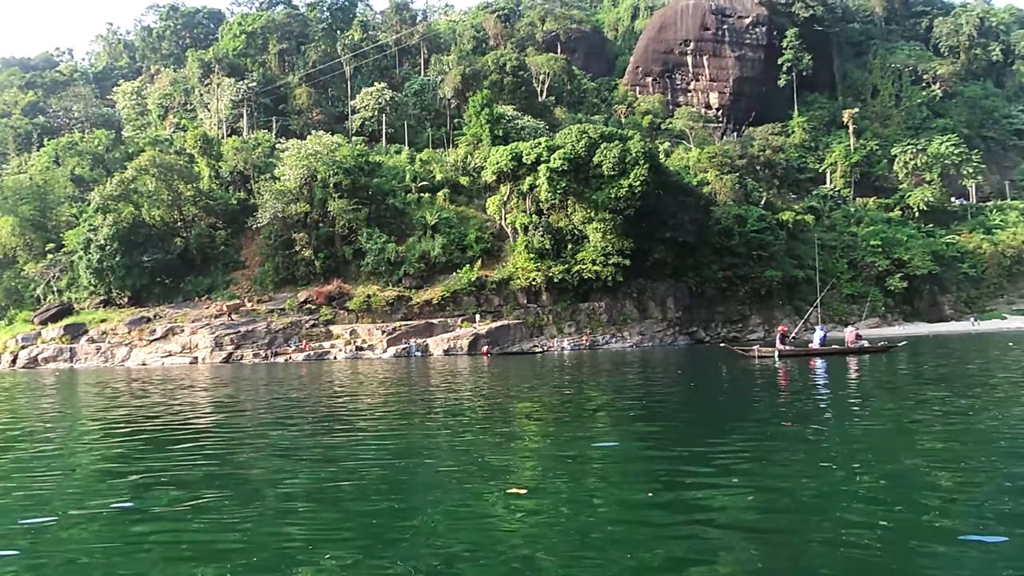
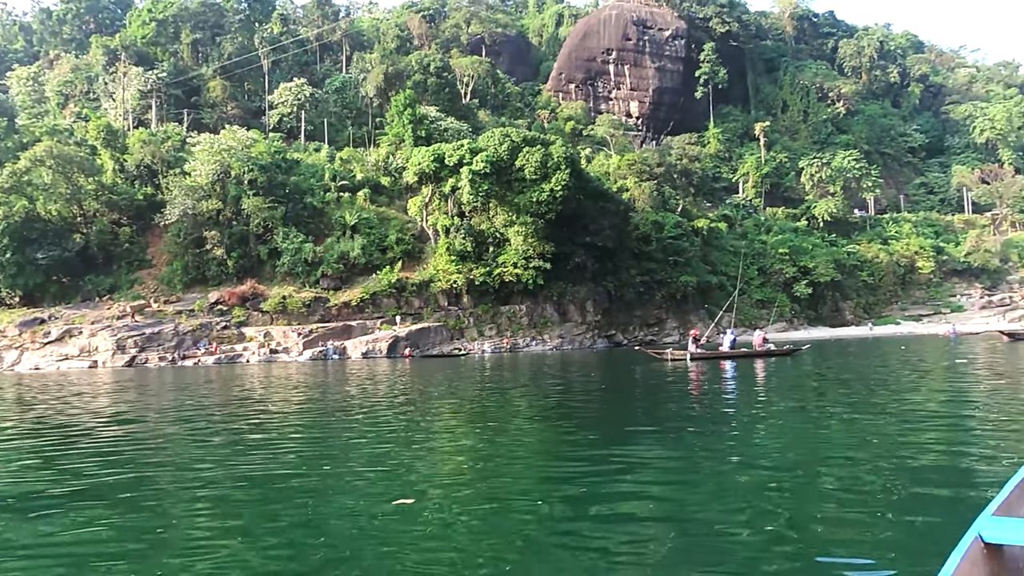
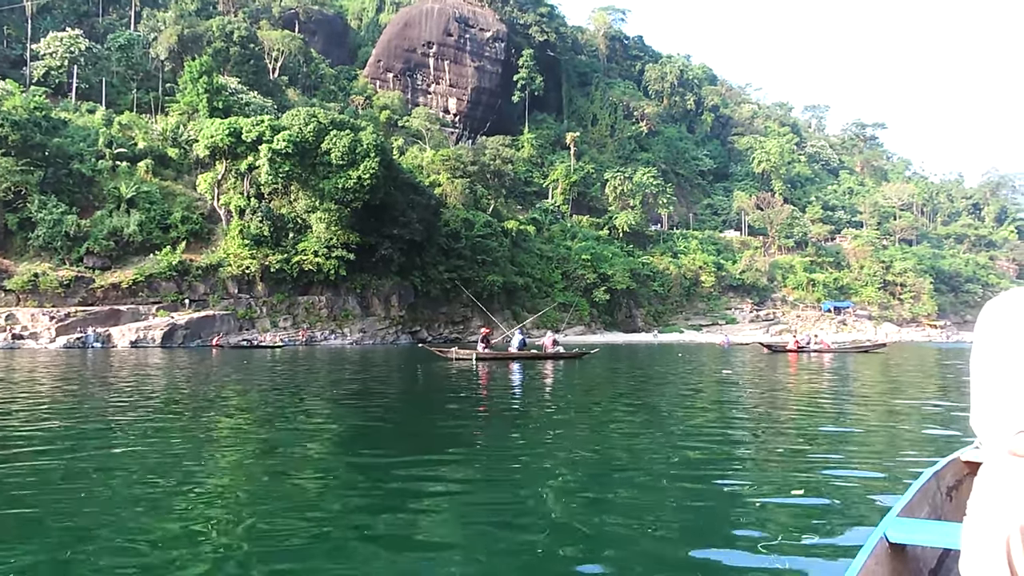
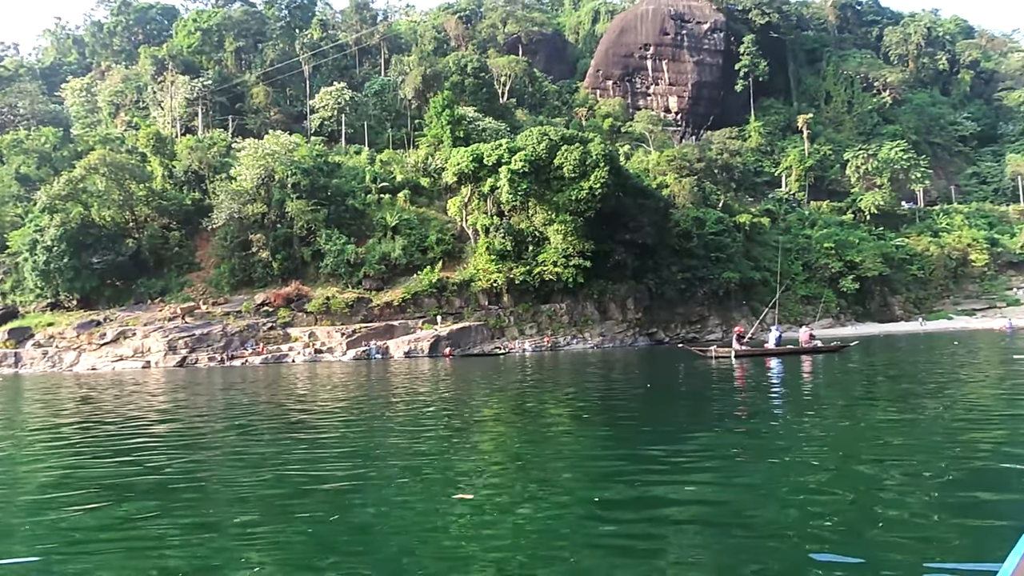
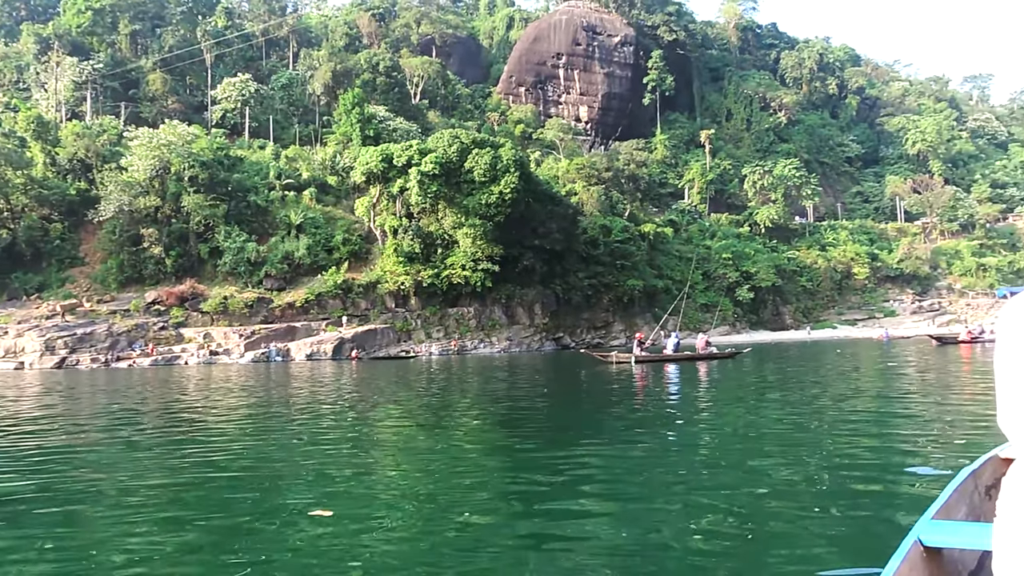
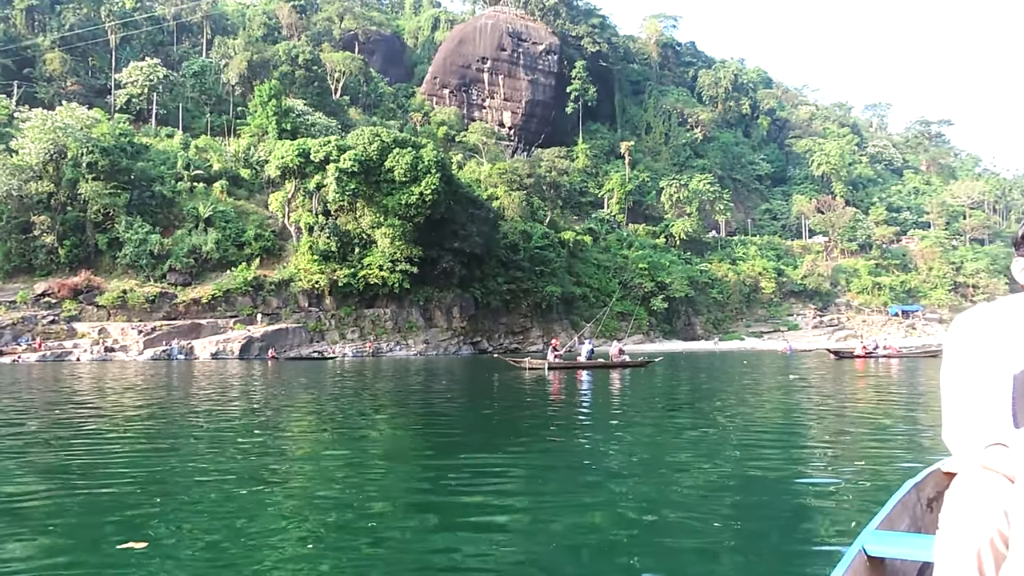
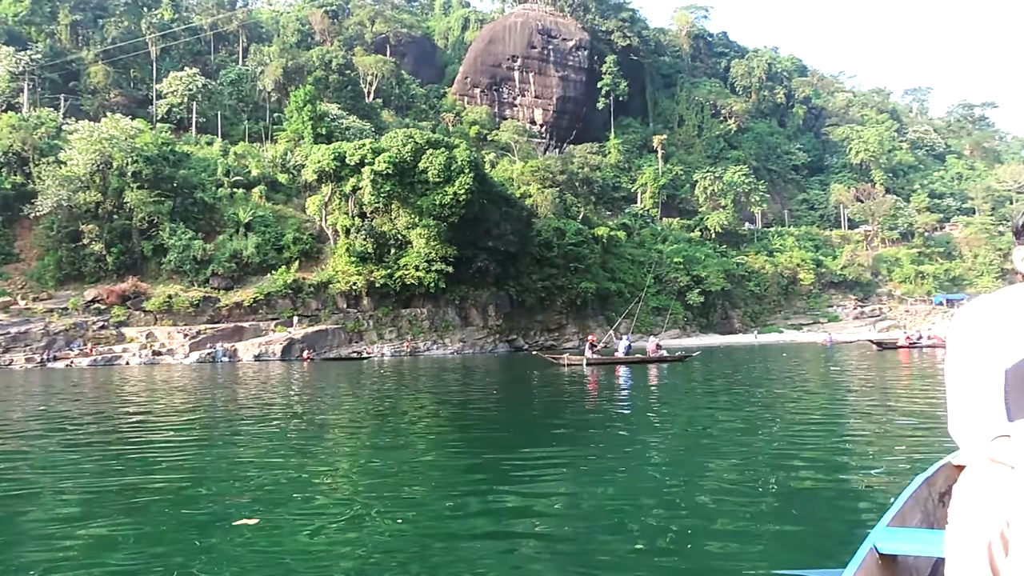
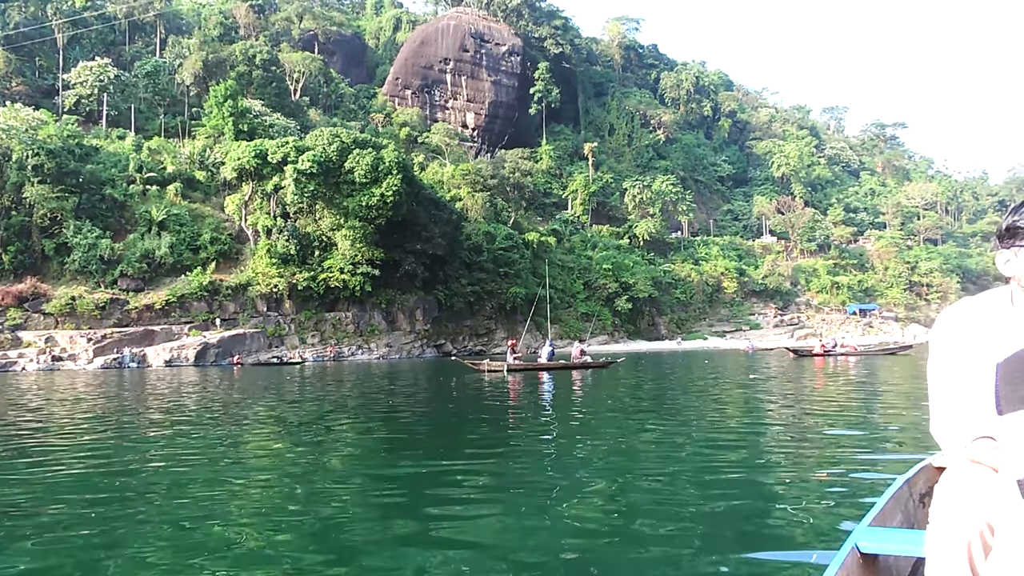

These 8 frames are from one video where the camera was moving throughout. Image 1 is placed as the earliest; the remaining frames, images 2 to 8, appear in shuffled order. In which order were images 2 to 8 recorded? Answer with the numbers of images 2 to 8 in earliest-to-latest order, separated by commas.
4, 2, 5, 7, 6, 8, 3
